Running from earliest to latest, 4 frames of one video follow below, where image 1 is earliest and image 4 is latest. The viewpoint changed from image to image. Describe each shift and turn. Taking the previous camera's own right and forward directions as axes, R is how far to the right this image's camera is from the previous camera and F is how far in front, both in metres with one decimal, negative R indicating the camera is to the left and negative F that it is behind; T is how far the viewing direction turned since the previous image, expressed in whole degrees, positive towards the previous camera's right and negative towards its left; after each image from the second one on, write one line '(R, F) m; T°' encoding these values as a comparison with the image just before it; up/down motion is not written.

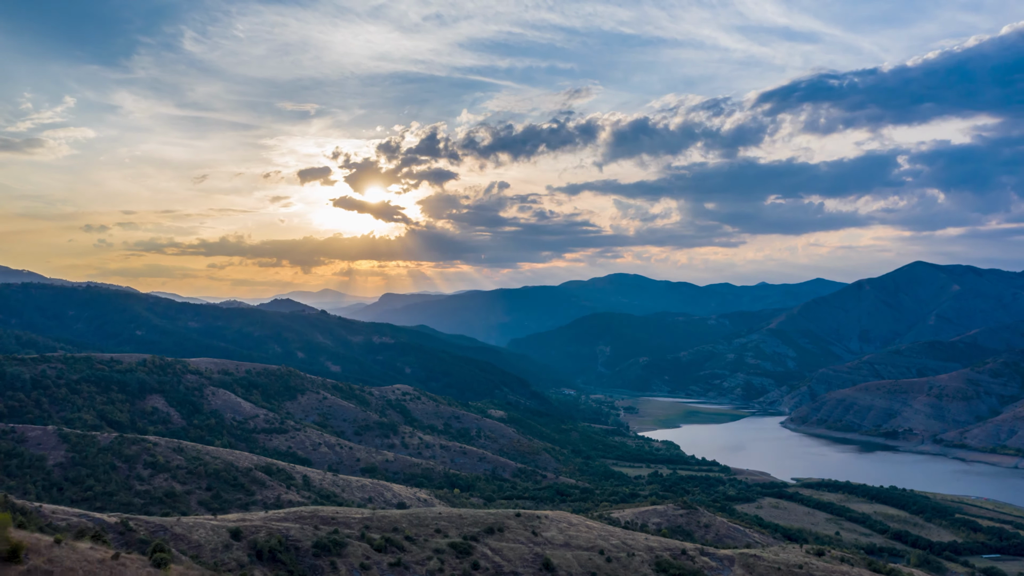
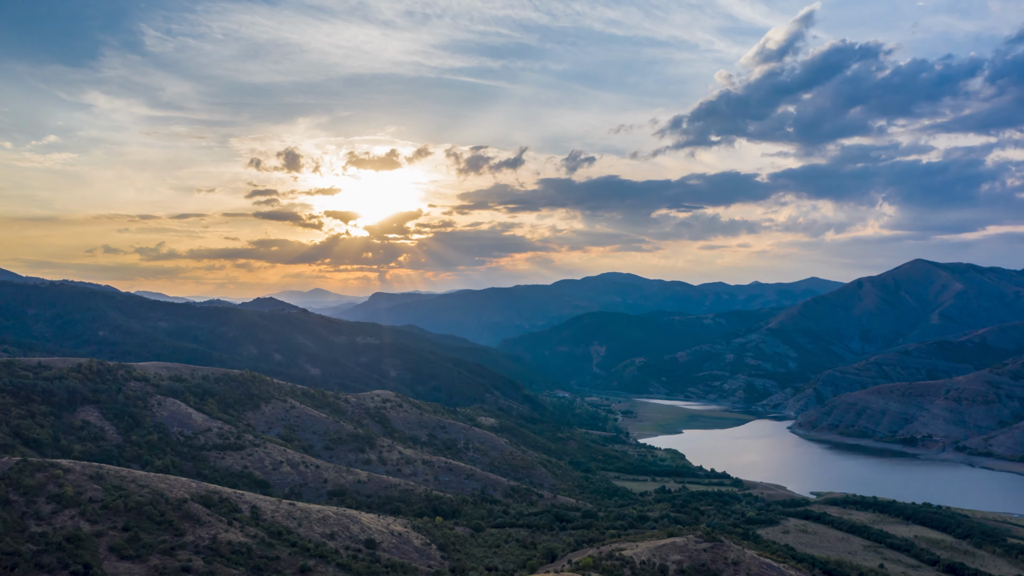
(0.0, +7.8) m; +1°
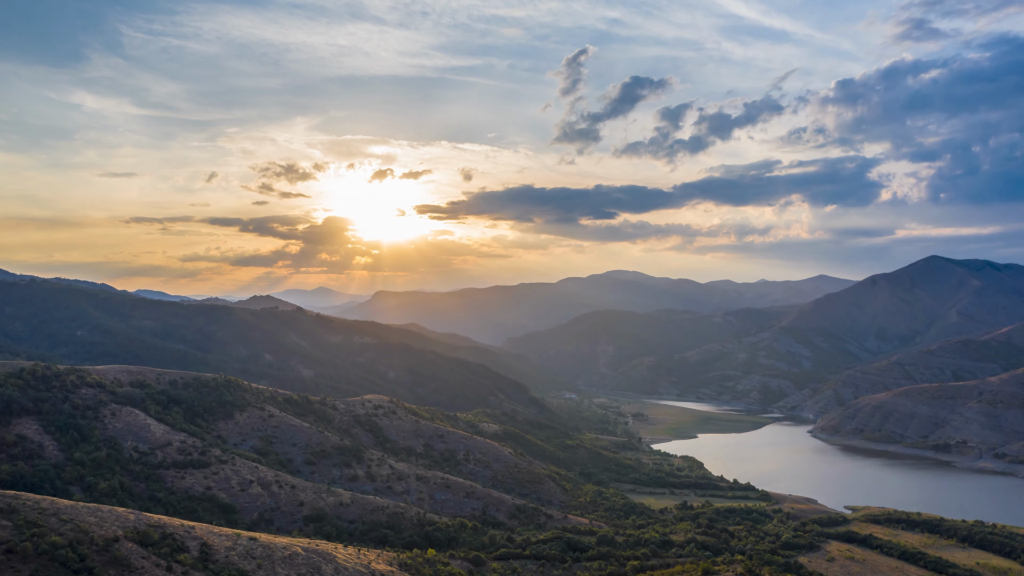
(-0.1, +6.9) m; 0°
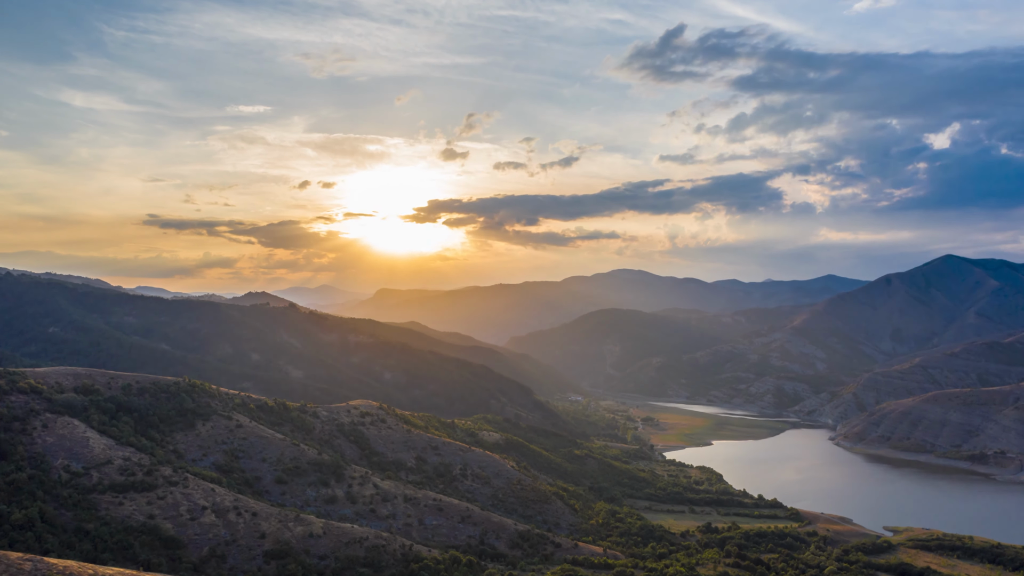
(0.0, +7.1) m; 0°
